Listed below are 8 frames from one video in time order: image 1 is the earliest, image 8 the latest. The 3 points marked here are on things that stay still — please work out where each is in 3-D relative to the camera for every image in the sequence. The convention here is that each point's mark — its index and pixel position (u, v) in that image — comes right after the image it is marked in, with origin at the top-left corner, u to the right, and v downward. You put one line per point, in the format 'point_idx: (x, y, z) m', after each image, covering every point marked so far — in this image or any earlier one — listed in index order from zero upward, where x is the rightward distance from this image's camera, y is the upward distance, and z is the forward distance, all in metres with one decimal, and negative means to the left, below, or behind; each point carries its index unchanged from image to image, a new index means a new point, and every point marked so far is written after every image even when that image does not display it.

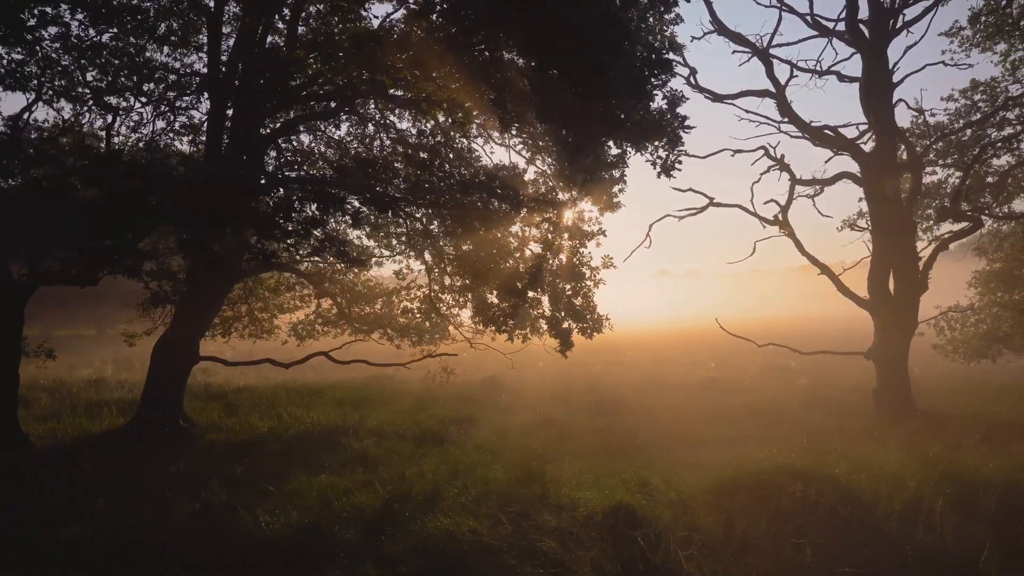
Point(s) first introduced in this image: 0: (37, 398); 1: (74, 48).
0: (-10.5, -2.4, +13.4) m
1: (-7.2, +3.9, +10.0) m
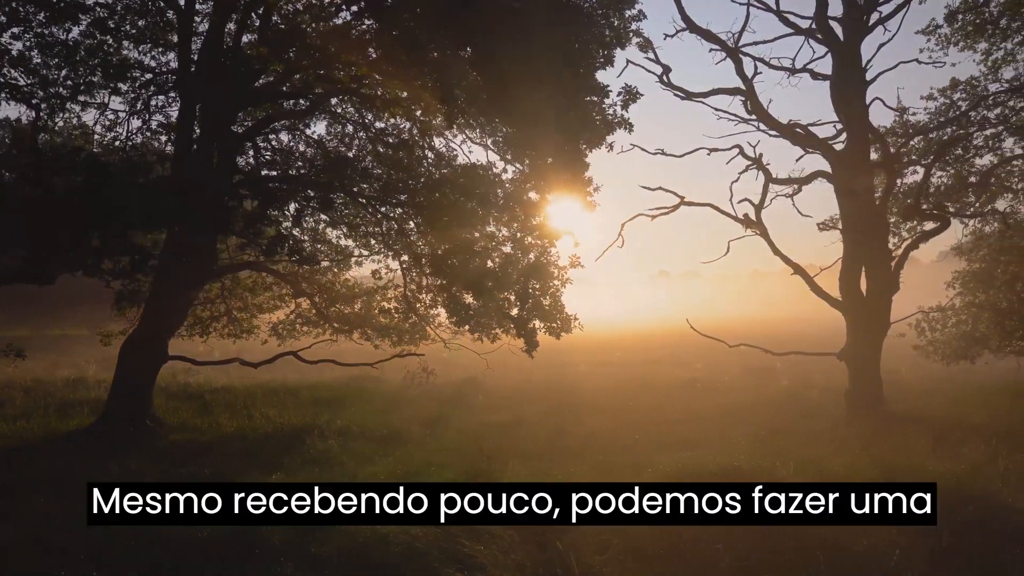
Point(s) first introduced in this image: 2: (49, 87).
0: (-10.8, -2.4, +13.3) m
1: (-7.5, +3.9, +10.0) m
2: (-7.9, +3.4, +10.3) m
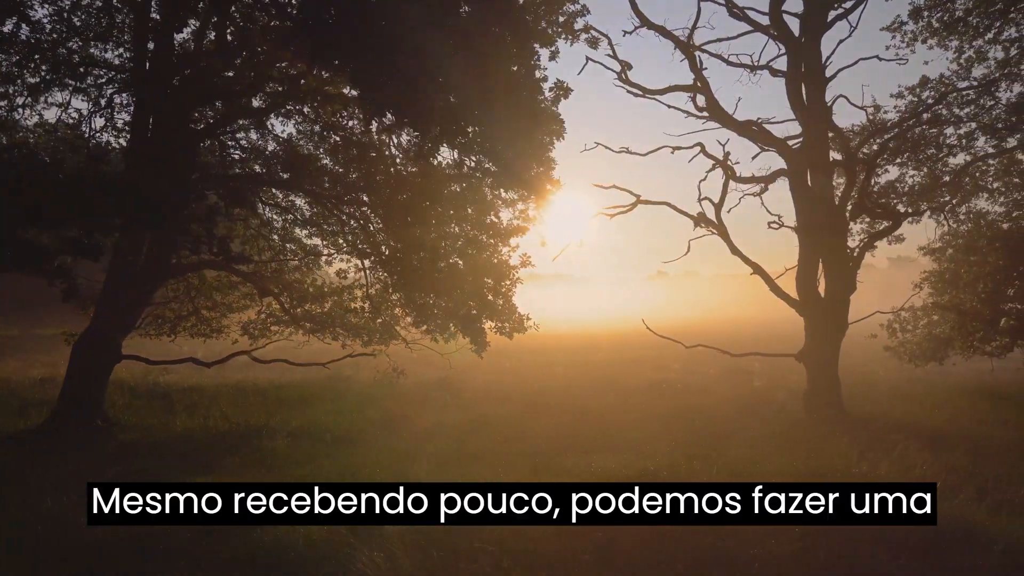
0: (-11.2, -2.4, +13.3) m
1: (-7.9, +3.9, +9.9) m
2: (-8.3, +3.4, +10.3) m
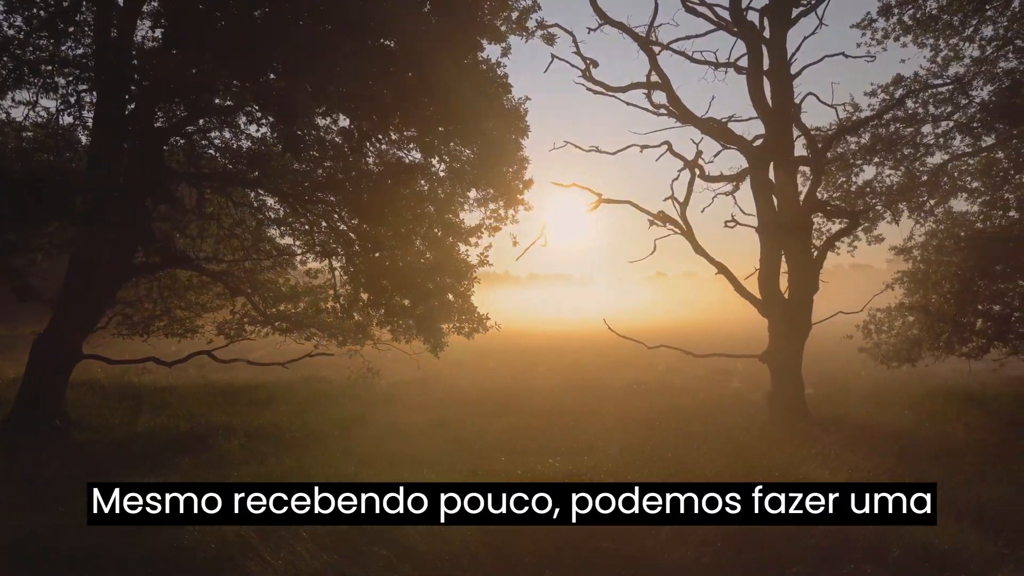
0: (-11.5, -2.4, +13.2) m
1: (-8.3, +3.9, +9.8) m
2: (-8.7, +3.4, +10.2) m
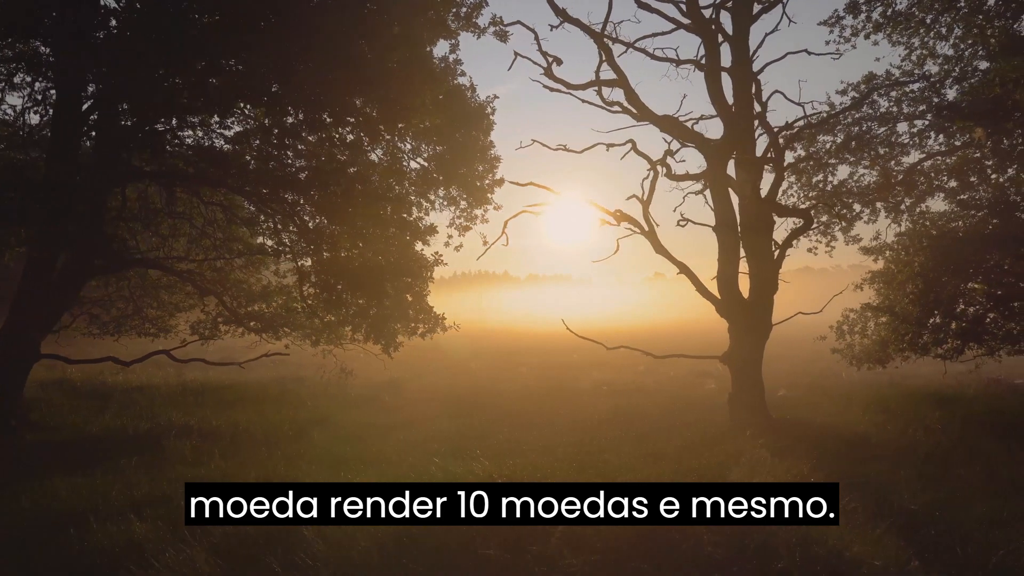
0: (-11.9, -2.3, +13.2) m
1: (-8.6, +3.9, +9.8) m
2: (-9.0, +3.4, +10.2) m
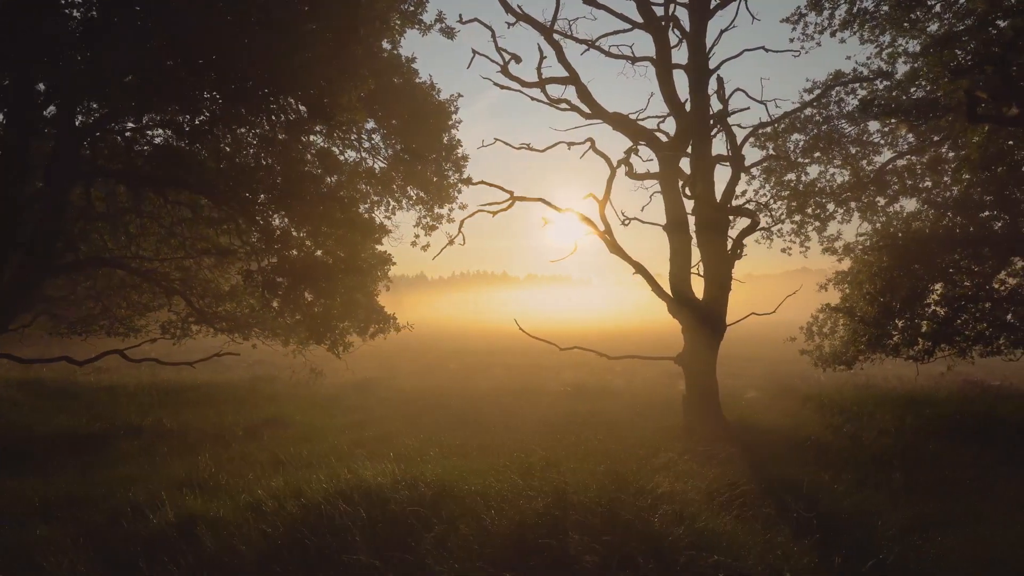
0: (-12.3, -2.3, +13.1) m
1: (-9.0, +4.0, +9.8) m
2: (-9.4, +3.4, +10.1) m
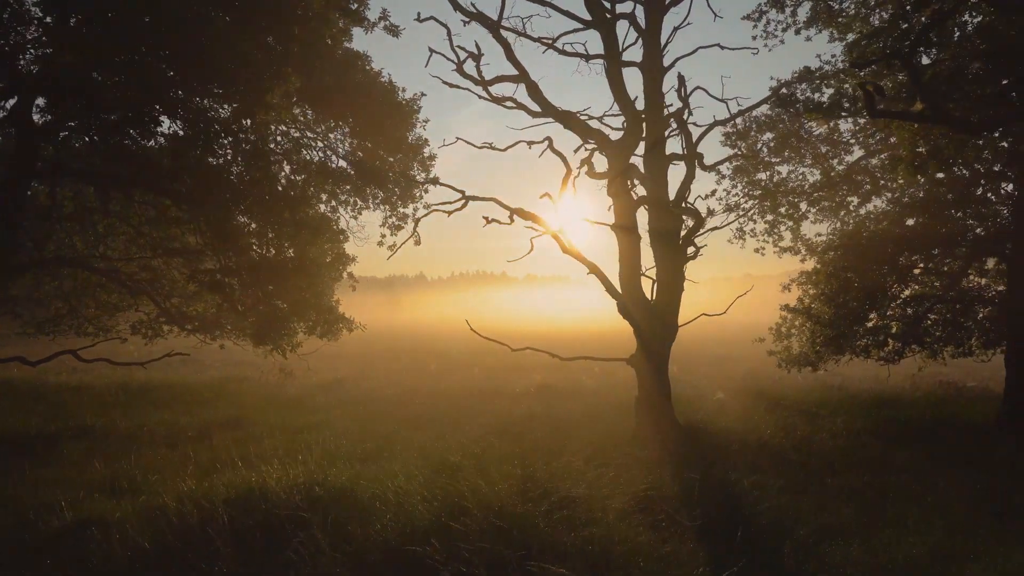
0: (-12.7, -2.3, +13.1) m
1: (-9.4, +4.0, +9.7) m
2: (-9.8, +3.4, +10.1) m
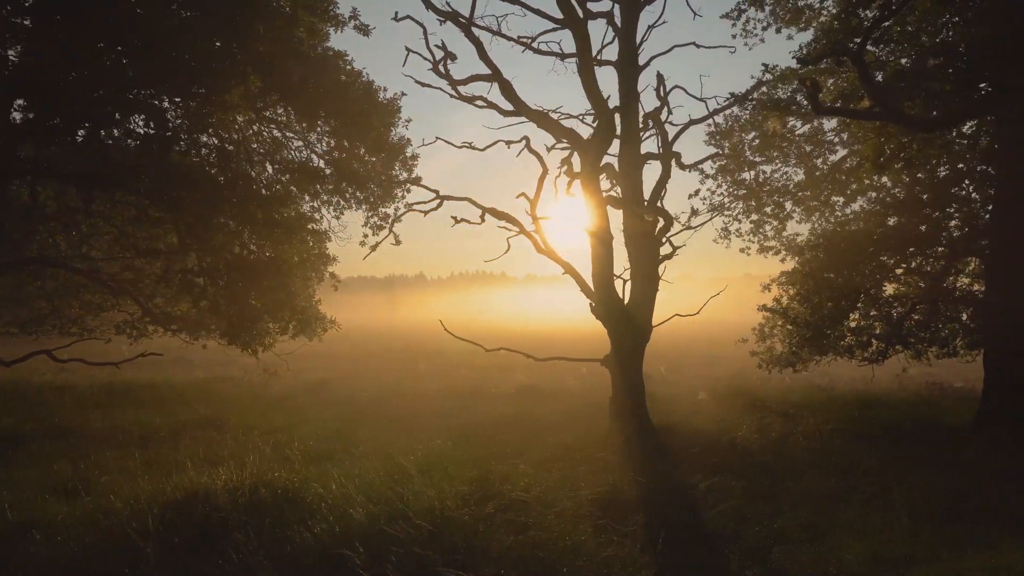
0: (-12.9, -2.3, +13.1) m
1: (-9.6, +4.0, +9.7) m
2: (-10.0, +3.4, +10.1) m
